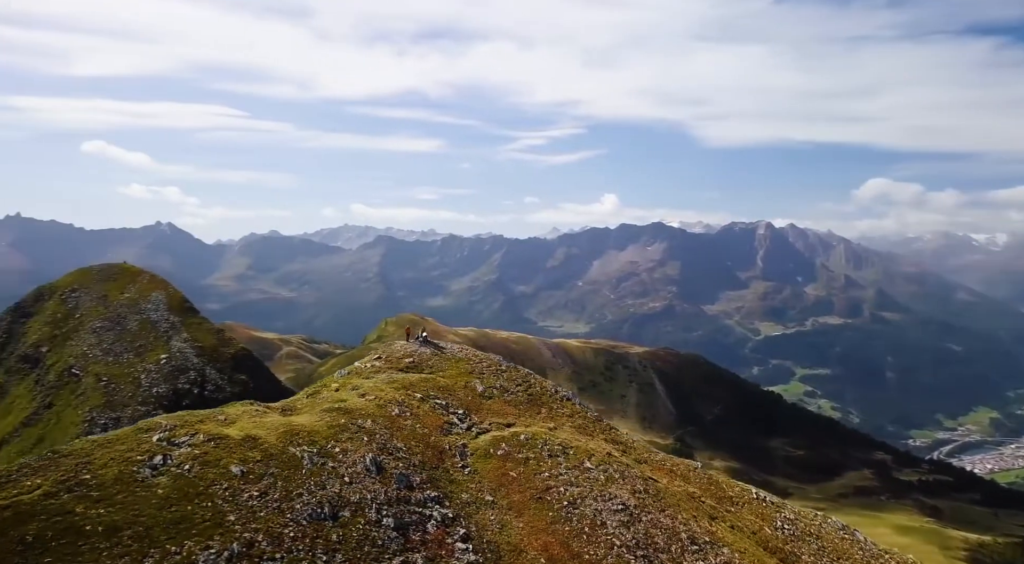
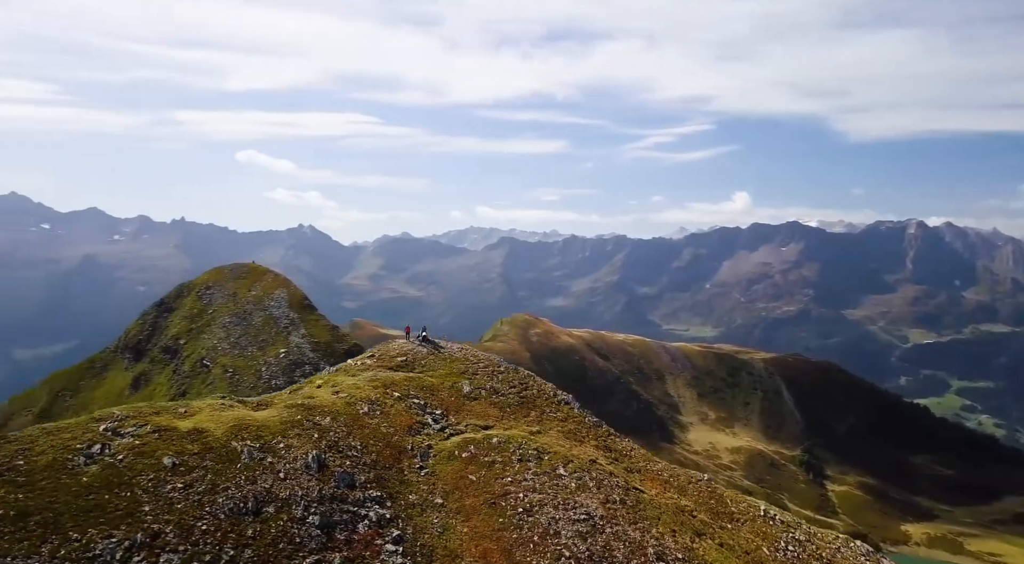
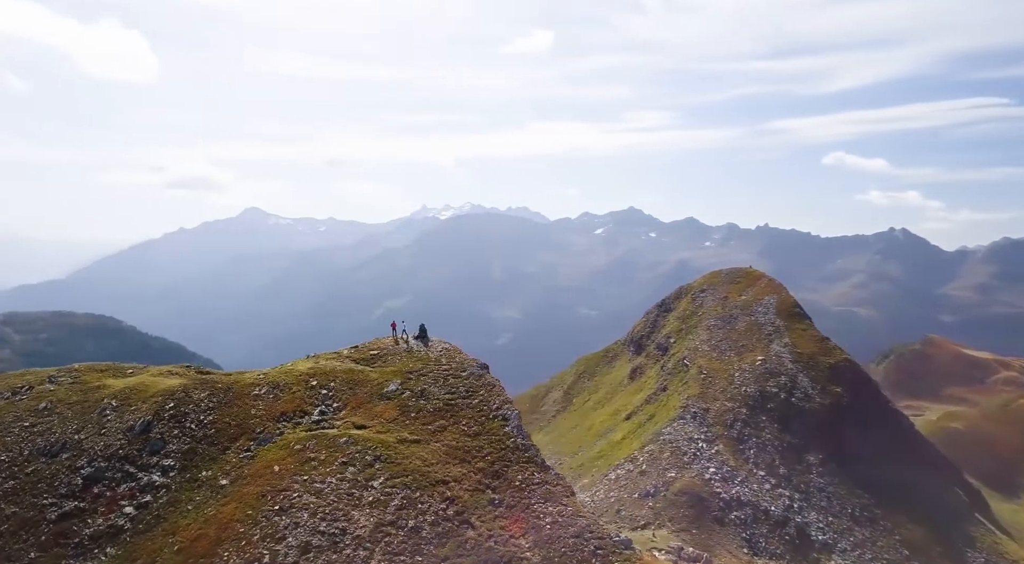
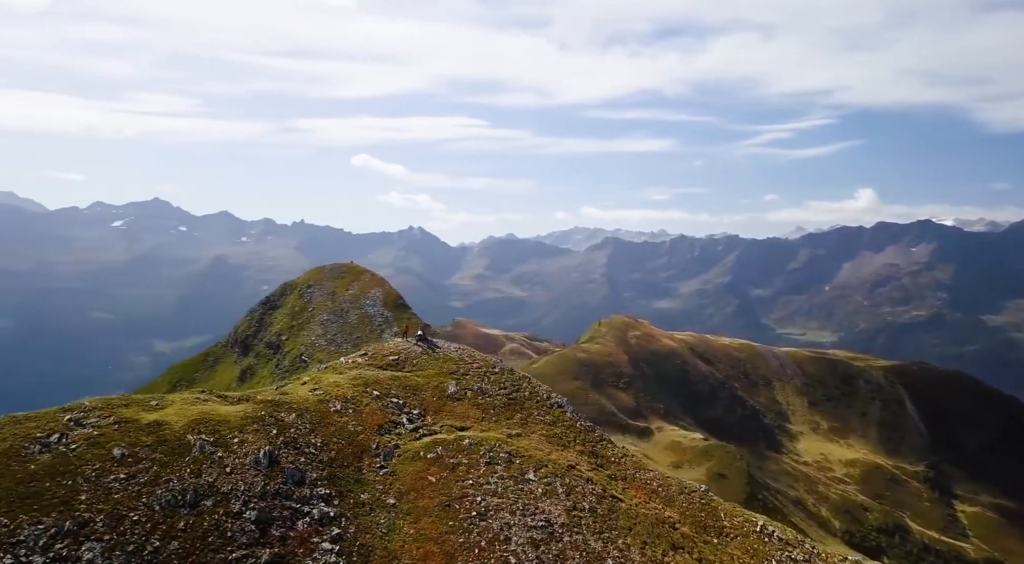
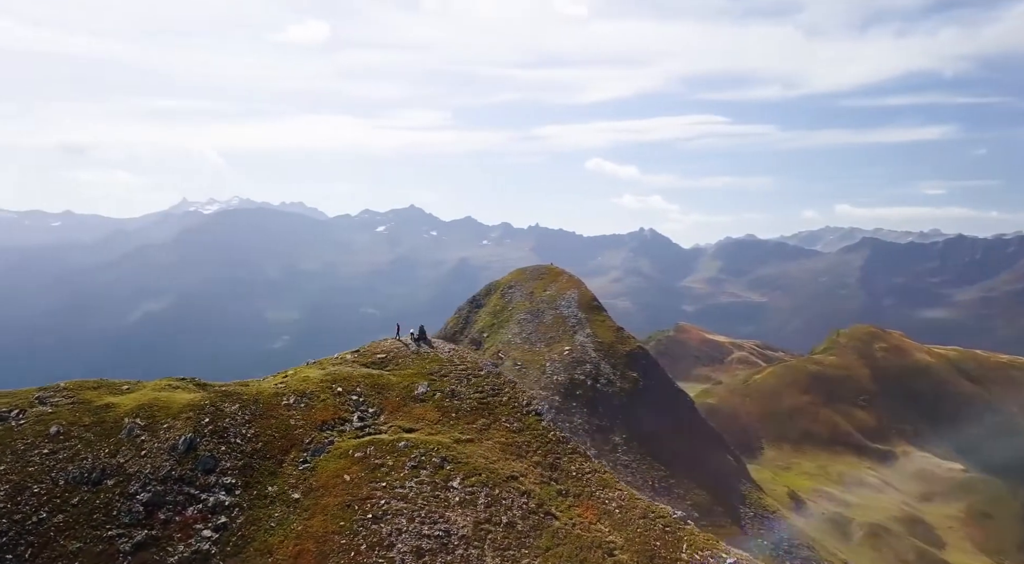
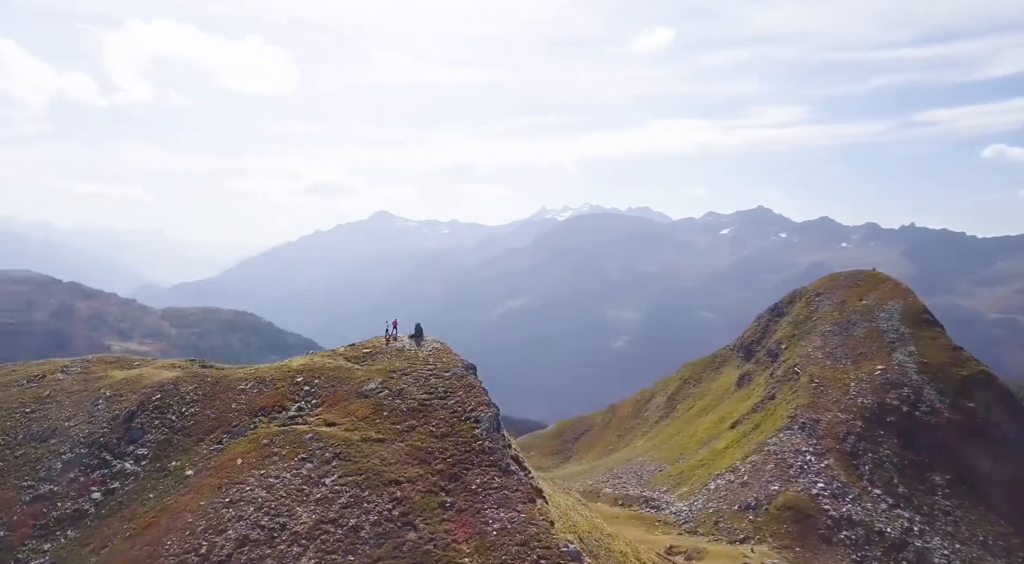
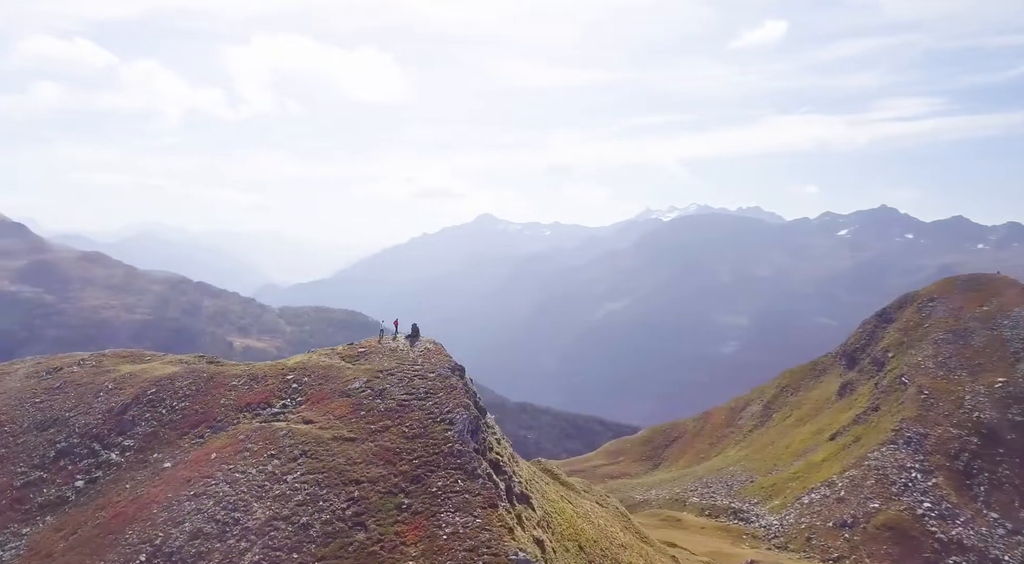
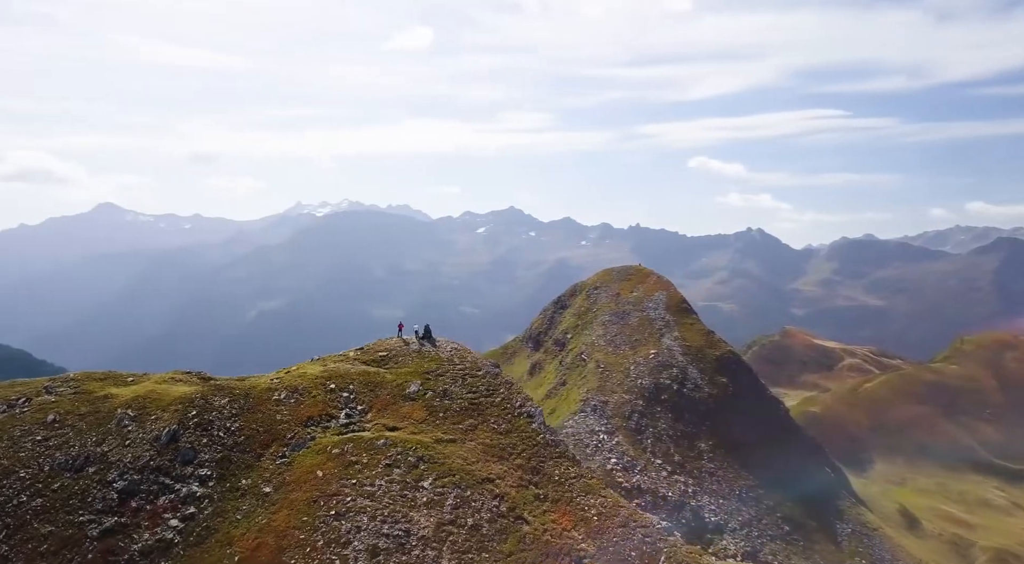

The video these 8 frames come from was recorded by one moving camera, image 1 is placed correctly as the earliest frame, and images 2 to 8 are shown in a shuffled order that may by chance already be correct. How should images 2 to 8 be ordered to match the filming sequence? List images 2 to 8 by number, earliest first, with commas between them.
2, 4, 5, 8, 3, 6, 7
